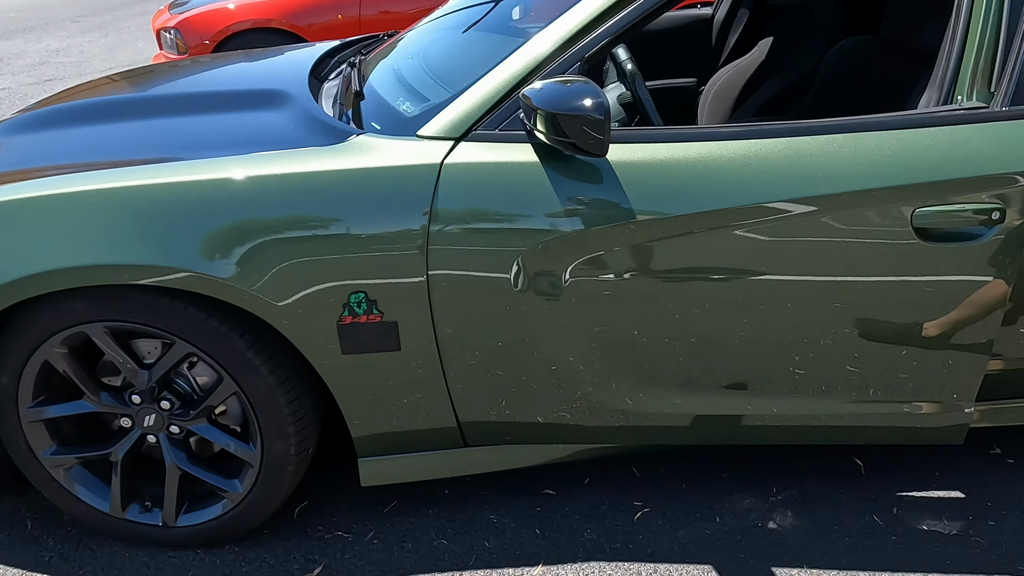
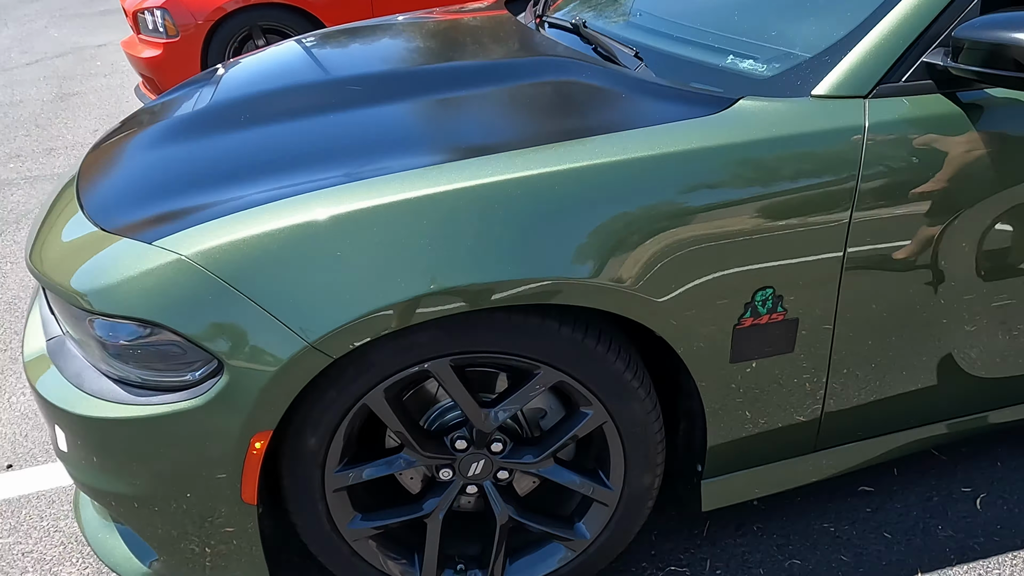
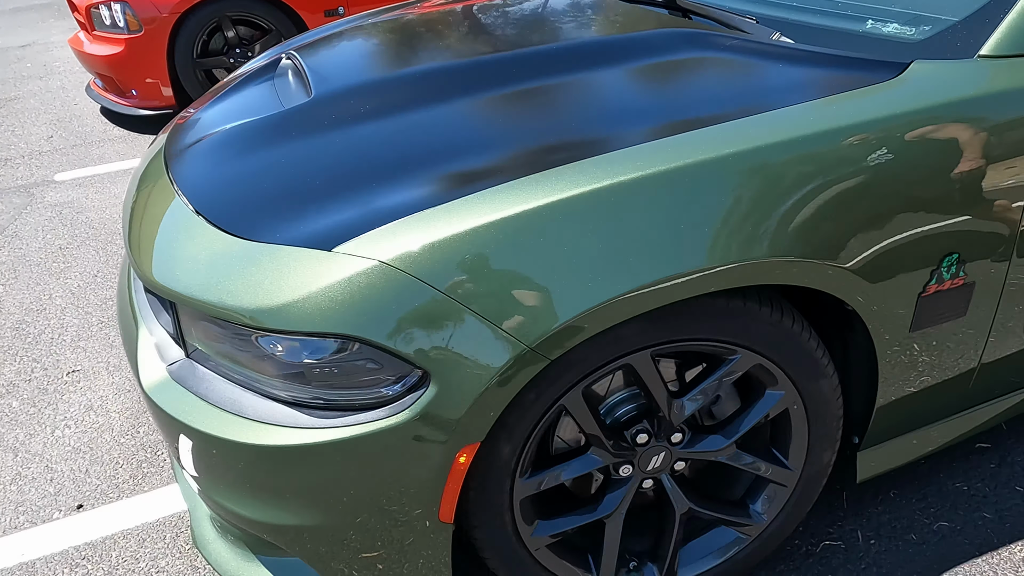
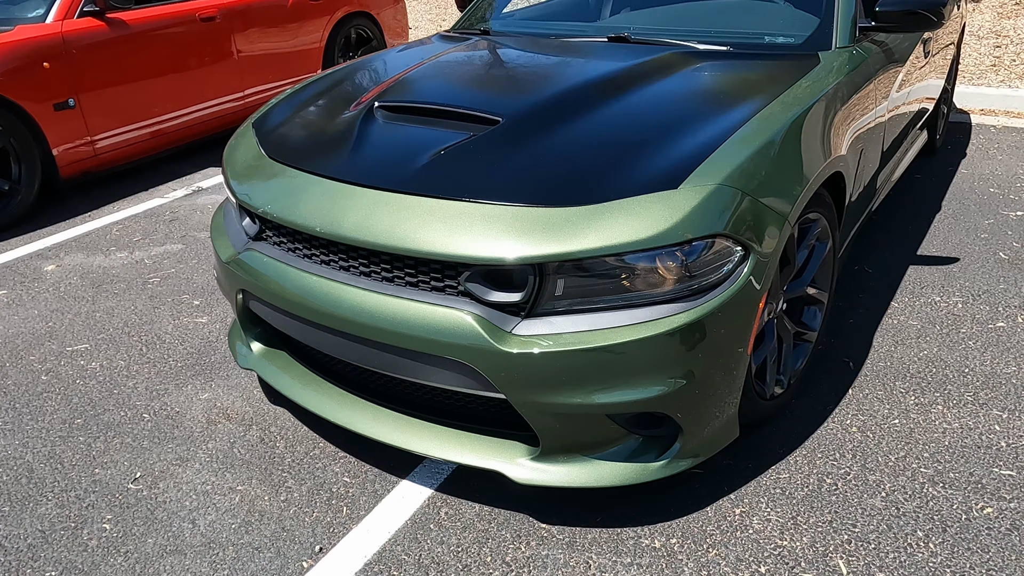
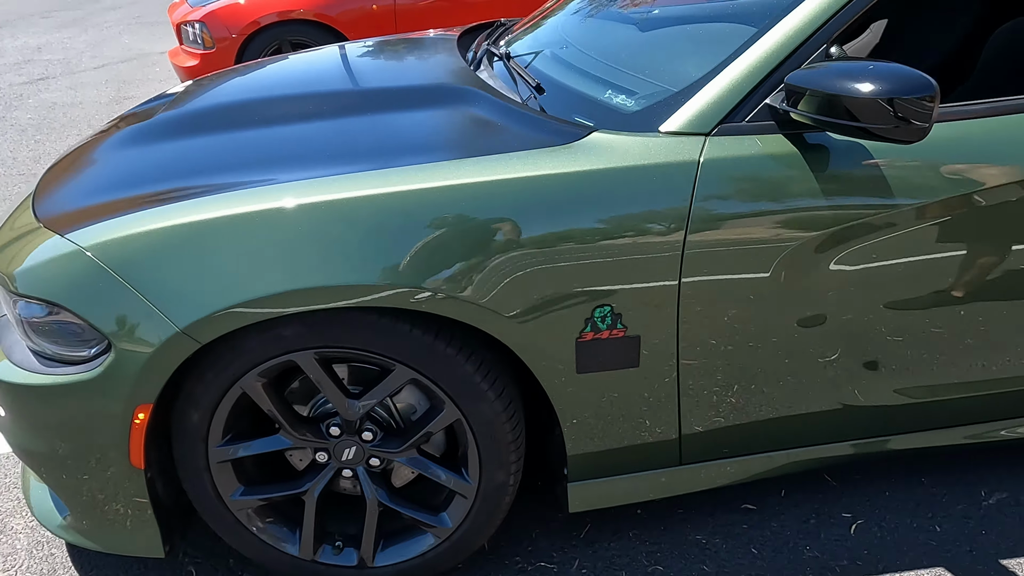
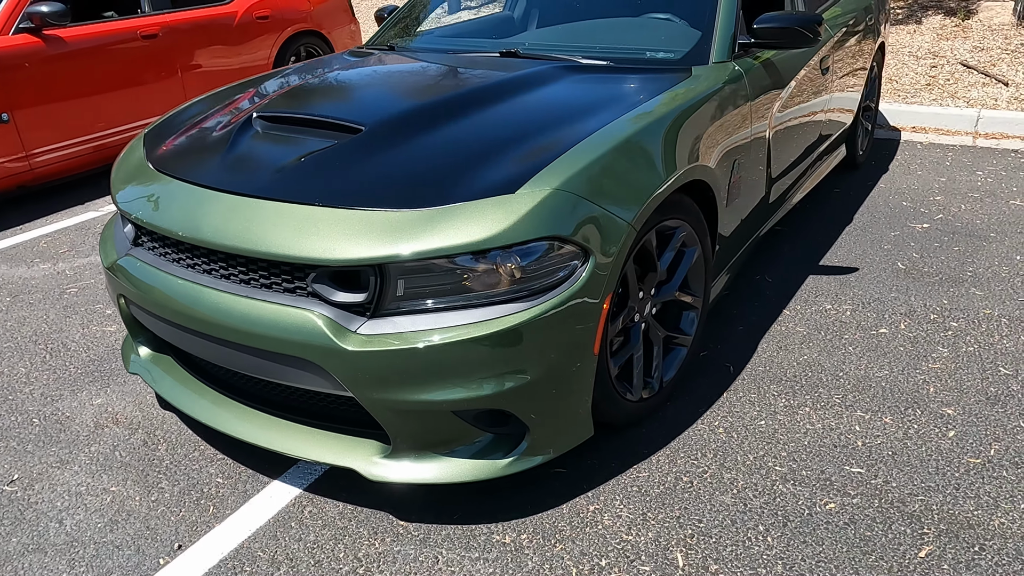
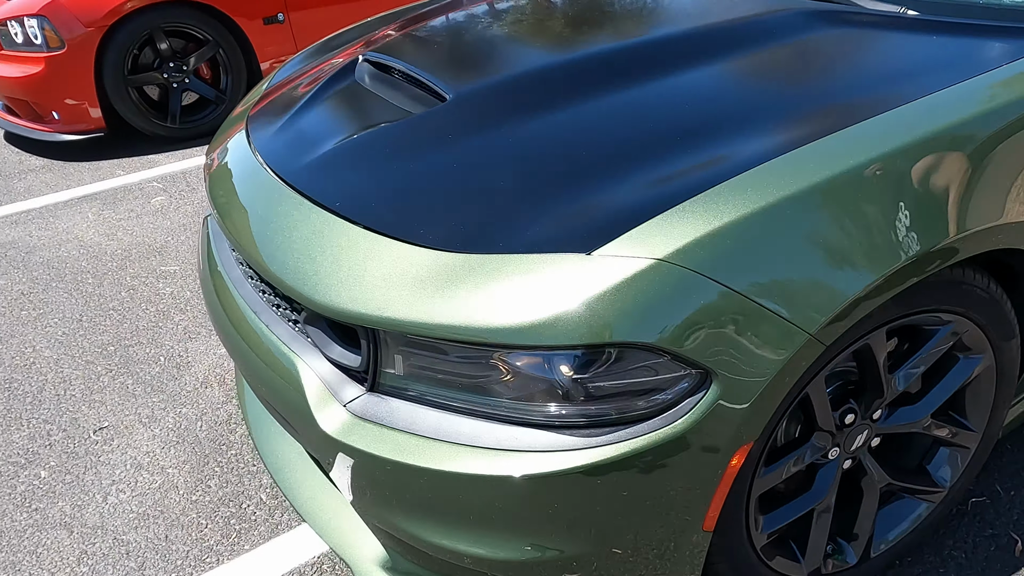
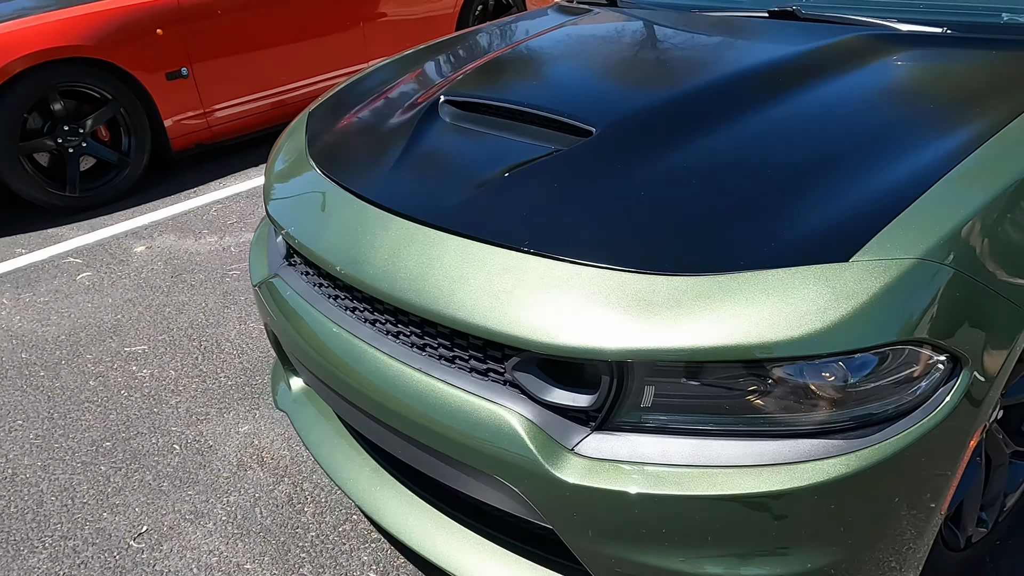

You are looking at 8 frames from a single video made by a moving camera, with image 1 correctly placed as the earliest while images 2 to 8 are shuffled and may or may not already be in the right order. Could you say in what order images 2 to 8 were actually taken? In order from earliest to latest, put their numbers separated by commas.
5, 2, 3, 7, 8, 4, 6
